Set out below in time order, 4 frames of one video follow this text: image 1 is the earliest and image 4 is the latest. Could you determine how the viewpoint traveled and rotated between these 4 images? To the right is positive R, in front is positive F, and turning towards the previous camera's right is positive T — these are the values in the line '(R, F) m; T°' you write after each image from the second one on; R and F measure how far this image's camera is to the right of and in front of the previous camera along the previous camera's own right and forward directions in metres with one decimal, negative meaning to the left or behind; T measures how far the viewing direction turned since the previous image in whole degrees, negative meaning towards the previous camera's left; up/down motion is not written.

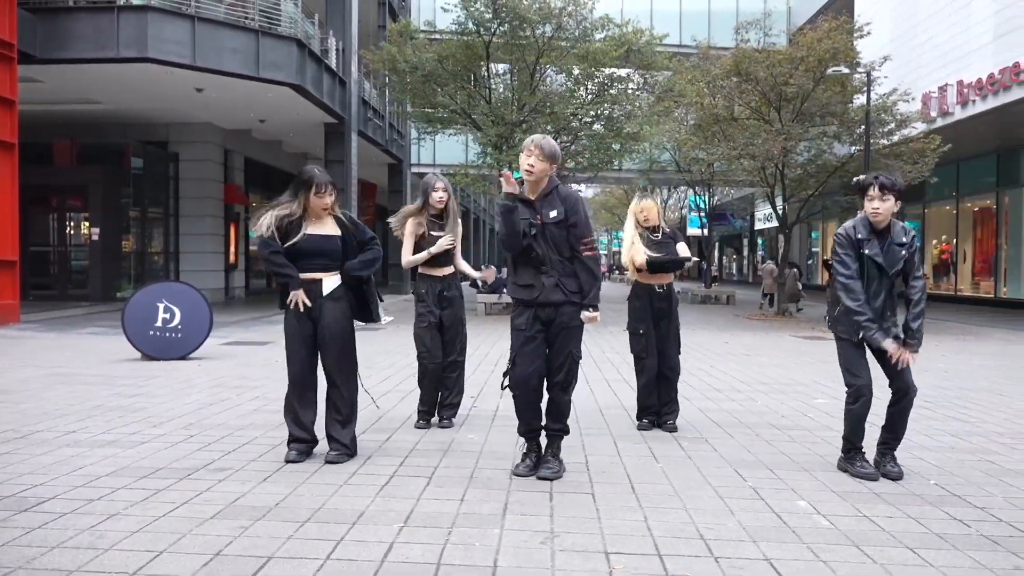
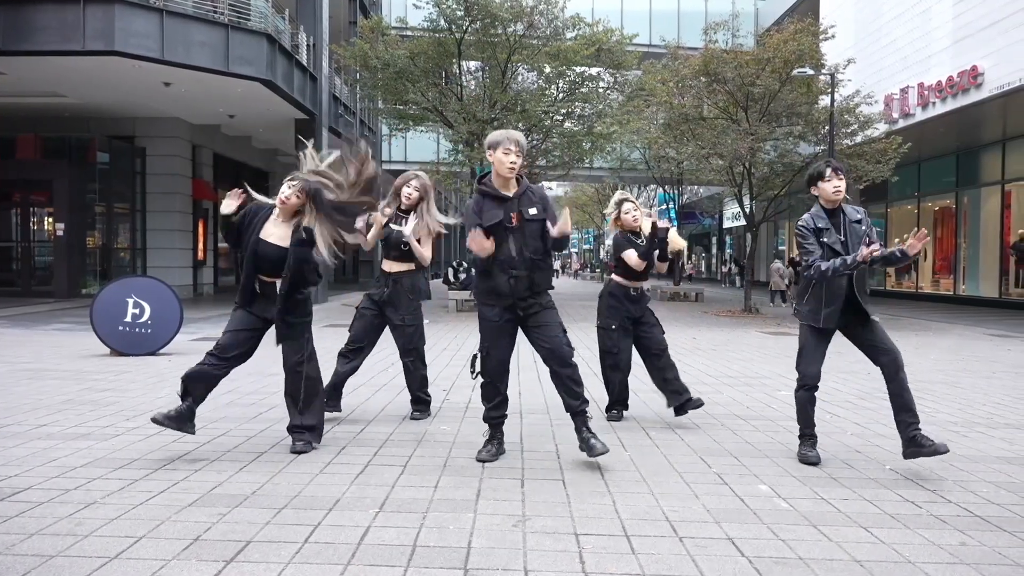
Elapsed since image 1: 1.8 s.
(0.0, -0.1) m; +2°
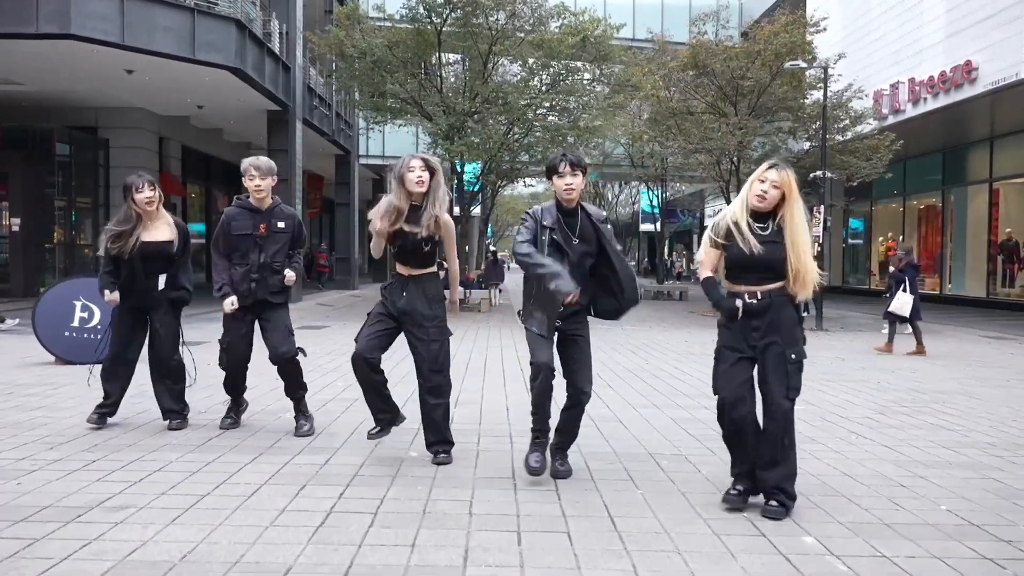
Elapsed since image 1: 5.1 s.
(-0.1, +0.8) m; +2°
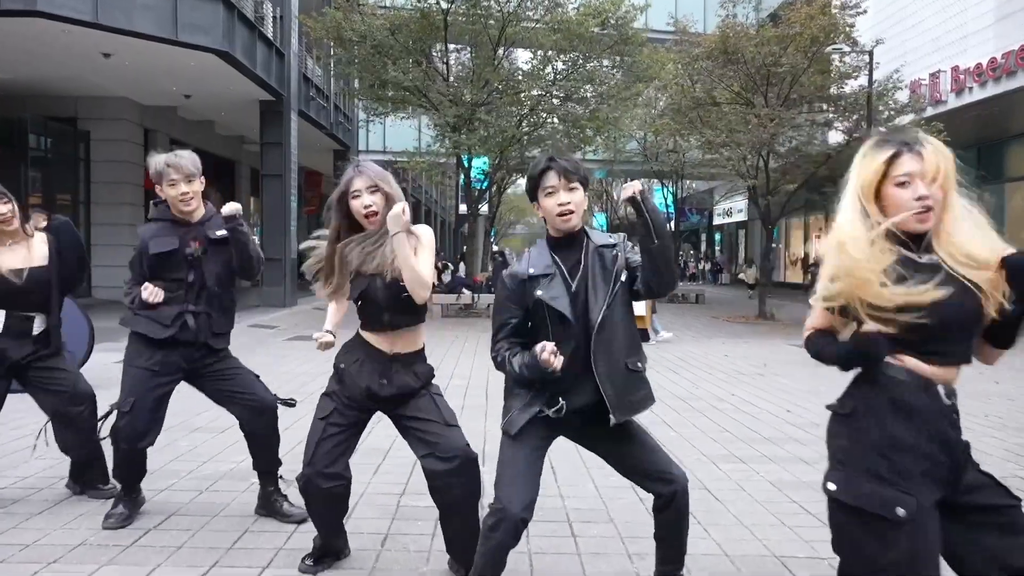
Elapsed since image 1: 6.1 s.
(-0.3, +1.6) m; 0°
